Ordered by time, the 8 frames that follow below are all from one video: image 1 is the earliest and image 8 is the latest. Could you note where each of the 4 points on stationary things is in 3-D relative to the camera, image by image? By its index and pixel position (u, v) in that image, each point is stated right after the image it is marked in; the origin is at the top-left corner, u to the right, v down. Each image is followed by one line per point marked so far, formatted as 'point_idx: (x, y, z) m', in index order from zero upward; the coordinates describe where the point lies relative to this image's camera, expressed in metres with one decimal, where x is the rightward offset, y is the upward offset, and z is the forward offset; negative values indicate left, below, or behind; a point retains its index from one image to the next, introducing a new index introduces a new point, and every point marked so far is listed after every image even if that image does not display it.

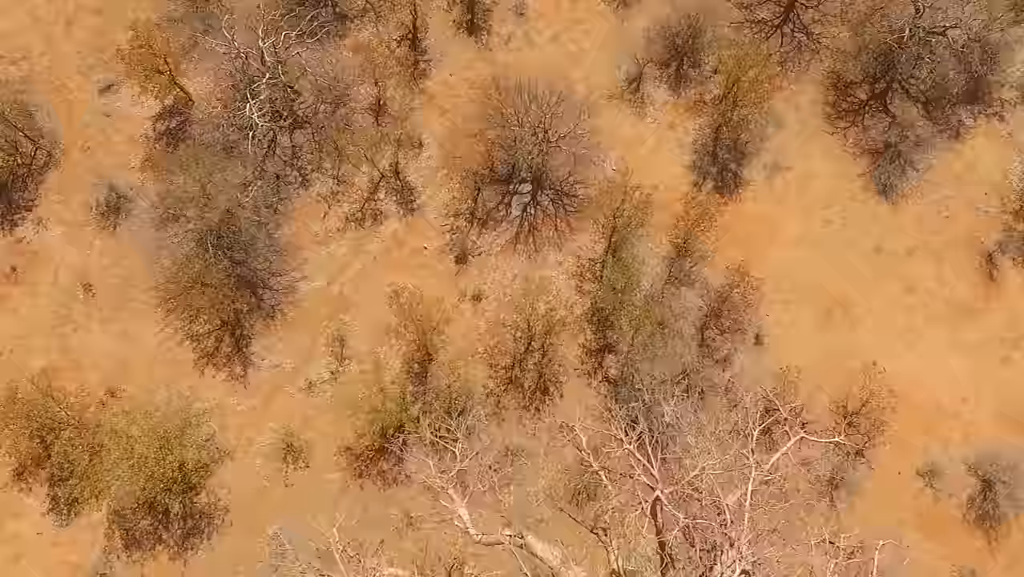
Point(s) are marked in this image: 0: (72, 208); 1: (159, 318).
0: (-13.1, +2.4, +19.0) m
1: (-10.0, -0.9, +18.1) m
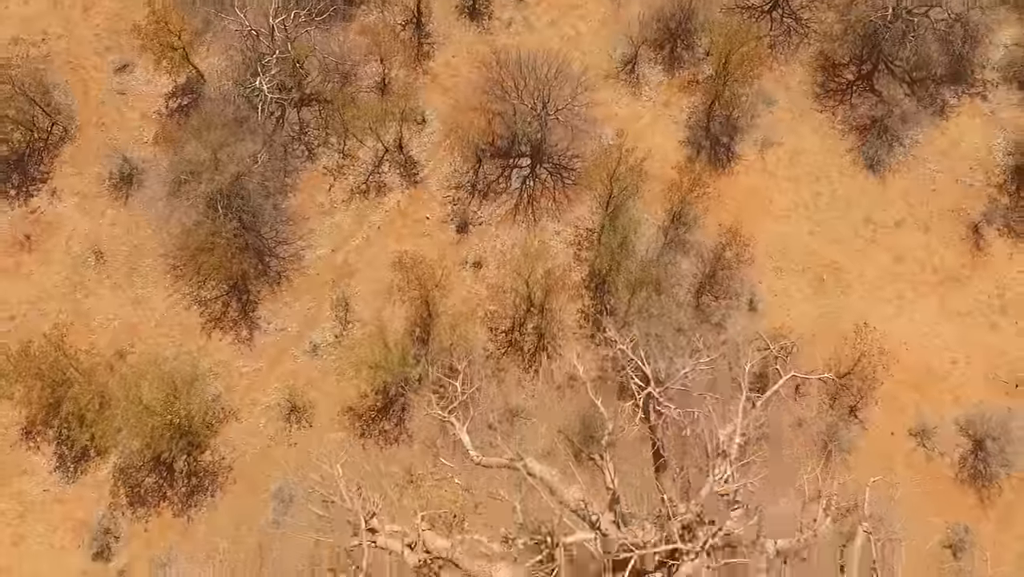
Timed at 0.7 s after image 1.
0: (-13.1, +3.4, +19.6) m
1: (-10.0, +0.1, +18.6) m
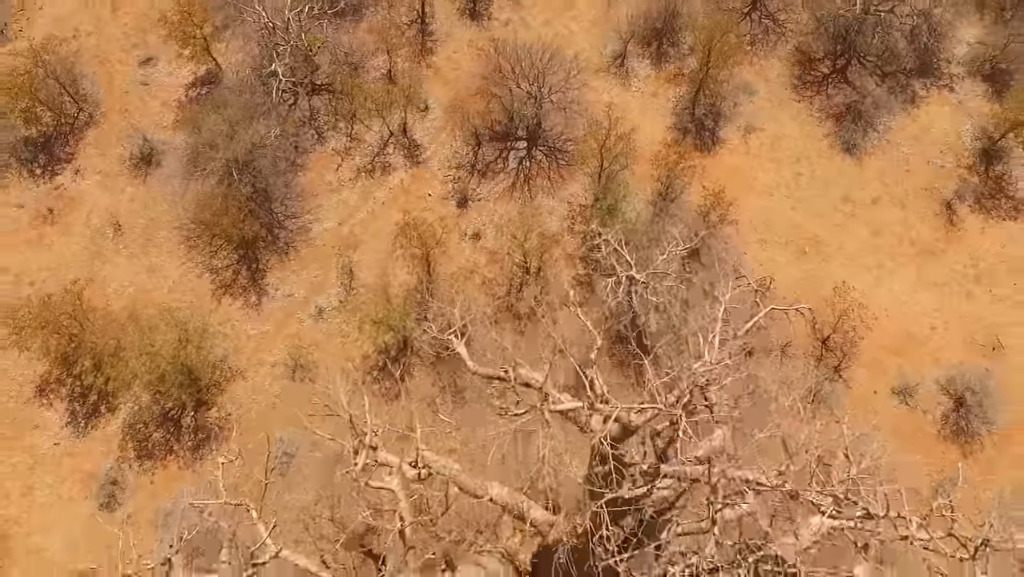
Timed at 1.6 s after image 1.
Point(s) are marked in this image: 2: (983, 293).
0: (-13.2, +4.2, +20.9) m
1: (-10.1, +1.1, +19.6) m
2: (+14.4, -0.1, +19.5) m
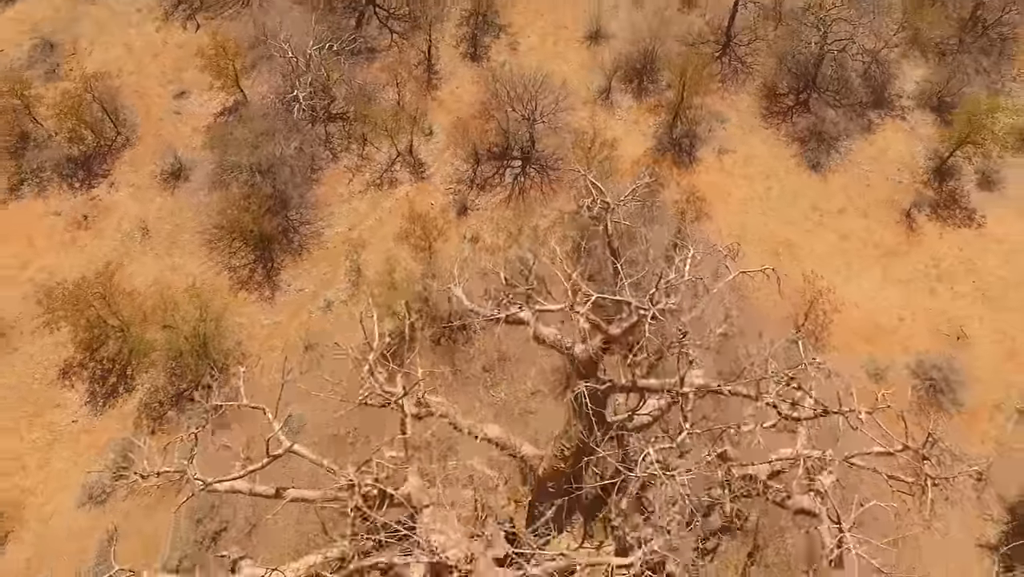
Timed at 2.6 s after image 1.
0: (-13.4, +4.1, +23.0) m
1: (-10.3, +1.2, +21.3) m
2: (+14.3, 0.0, +21.1) m
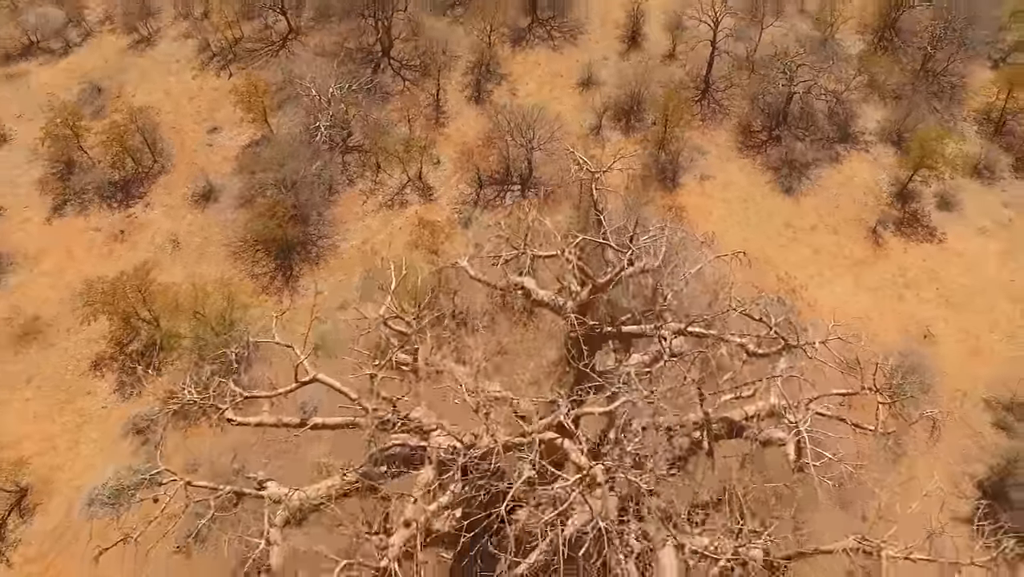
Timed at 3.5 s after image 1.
0: (-13.4, +3.7, +25.2) m
1: (-10.3, +1.0, +23.2) m
2: (+14.3, -0.2, +22.8) m
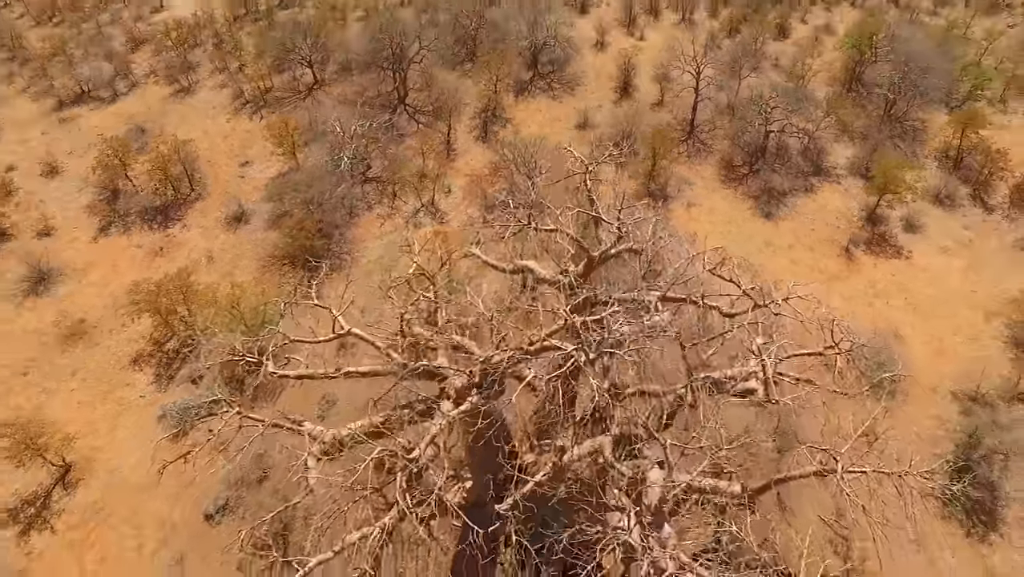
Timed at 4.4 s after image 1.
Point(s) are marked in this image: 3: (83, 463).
0: (-13.2, +3.1, +27.8) m
1: (-10.1, +0.6, +25.5) m
2: (+14.5, -0.6, +25.0) m
3: (-13.4, -5.5, +20.0) m
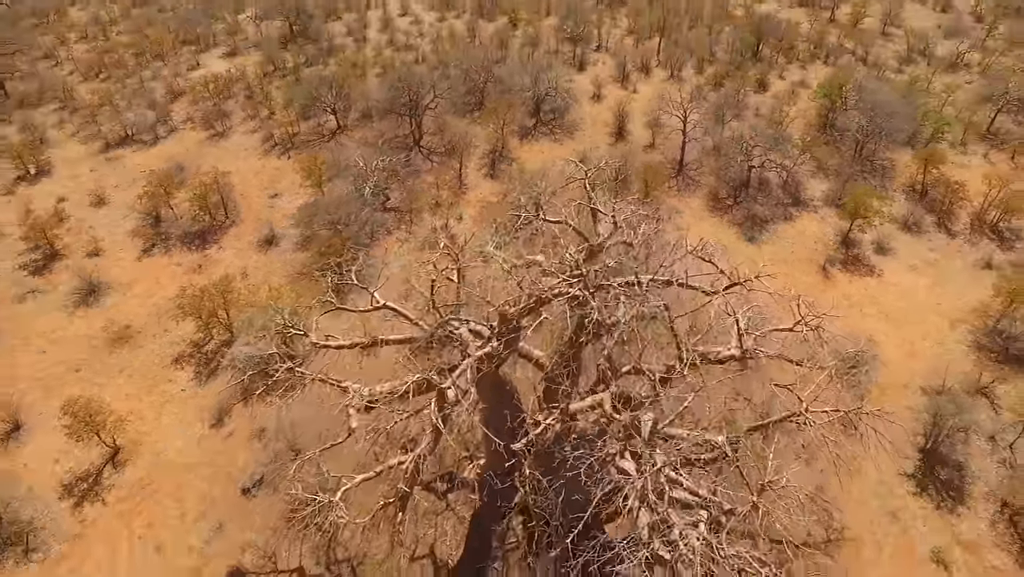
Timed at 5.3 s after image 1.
0: (-12.9, +2.3, +30.6) m
1: (-9.8, +0.1, +28.0) m
2: (+14.8, -1.0, +27.4) m
3: (-13.1, -5.4, +21.9) m
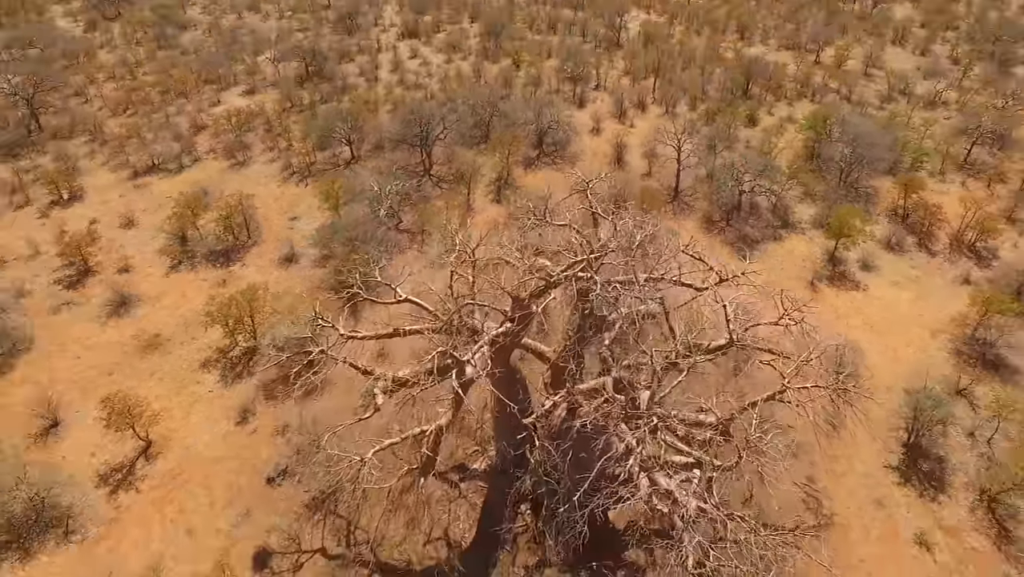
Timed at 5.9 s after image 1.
0: (-12.6, +1.5, +32.5) m
1: (-9.5, -0.5, +29.8) m
2: (+15.1, -1.6, +29.1) m
3: (-12.8, -5.6, +23.3) m
